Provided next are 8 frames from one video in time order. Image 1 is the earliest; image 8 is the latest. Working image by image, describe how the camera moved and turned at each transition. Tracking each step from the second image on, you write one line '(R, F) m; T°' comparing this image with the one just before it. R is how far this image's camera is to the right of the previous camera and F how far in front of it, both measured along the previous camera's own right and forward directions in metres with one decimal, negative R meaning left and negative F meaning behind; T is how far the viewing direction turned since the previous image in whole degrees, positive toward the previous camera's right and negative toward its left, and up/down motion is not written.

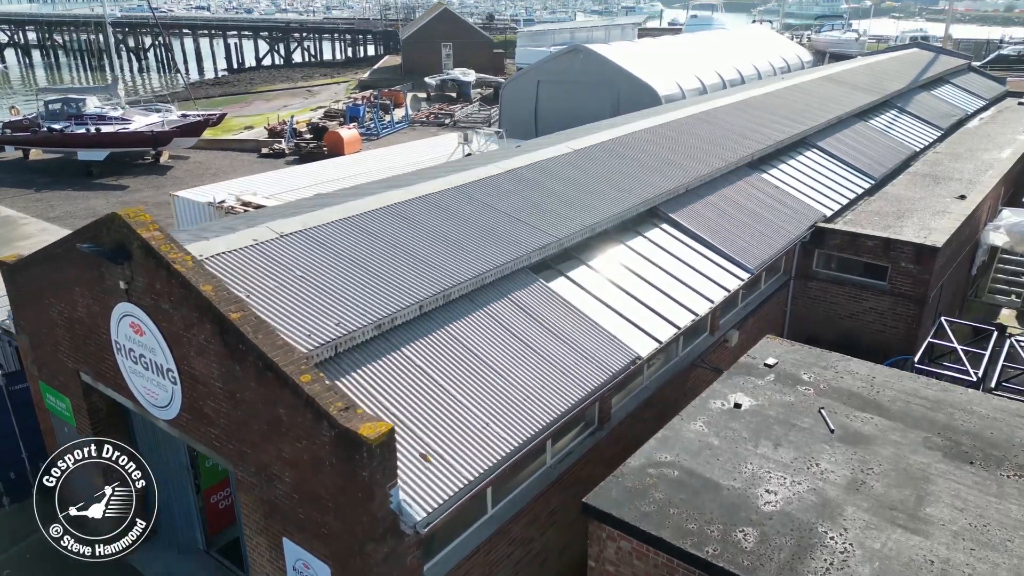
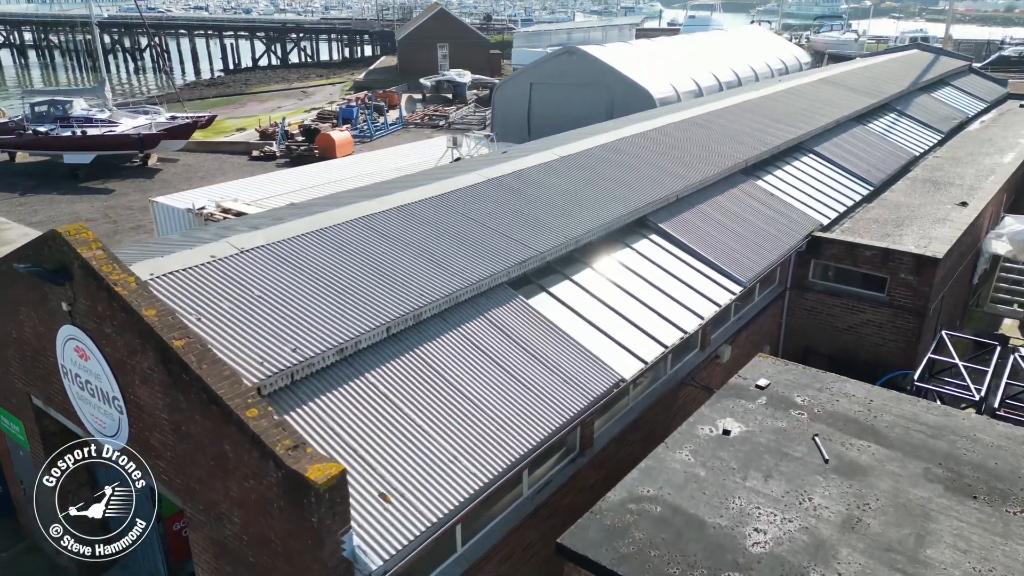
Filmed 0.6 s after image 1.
(+0.2, +0.5) m; 0°
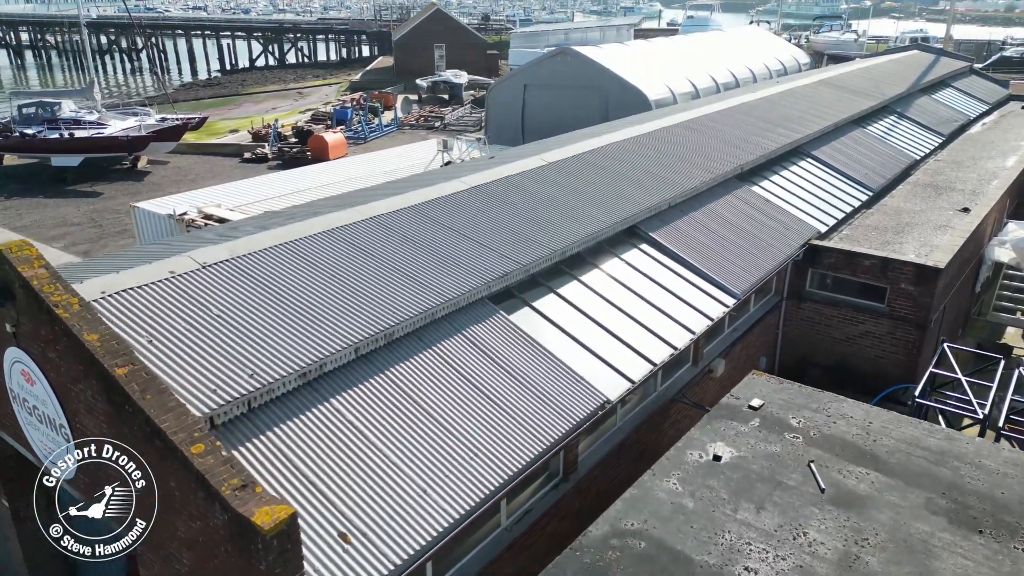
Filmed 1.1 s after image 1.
(+0.2, +0.5) m; 0°
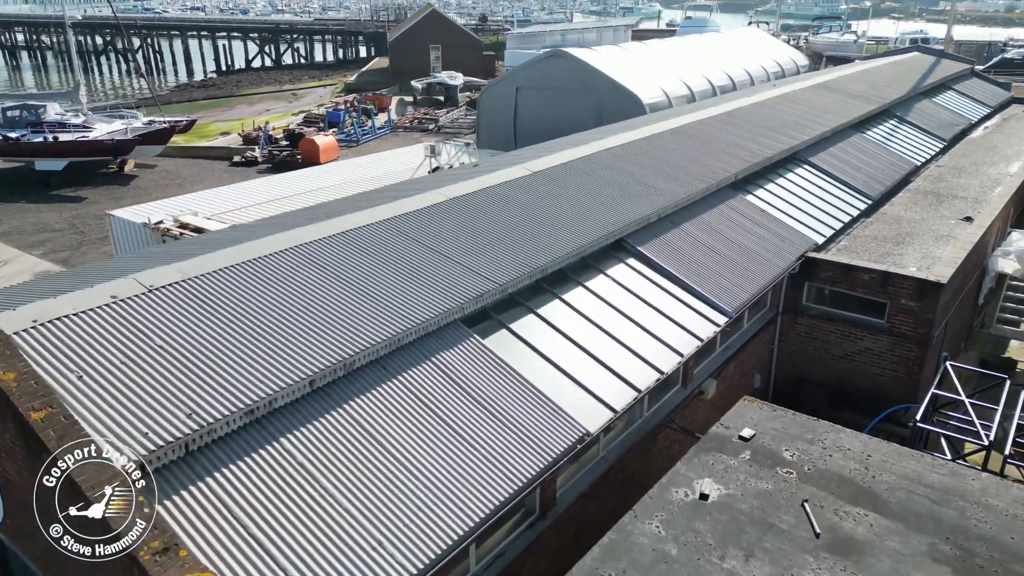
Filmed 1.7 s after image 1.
(+0.2, +0.6) m; 0°
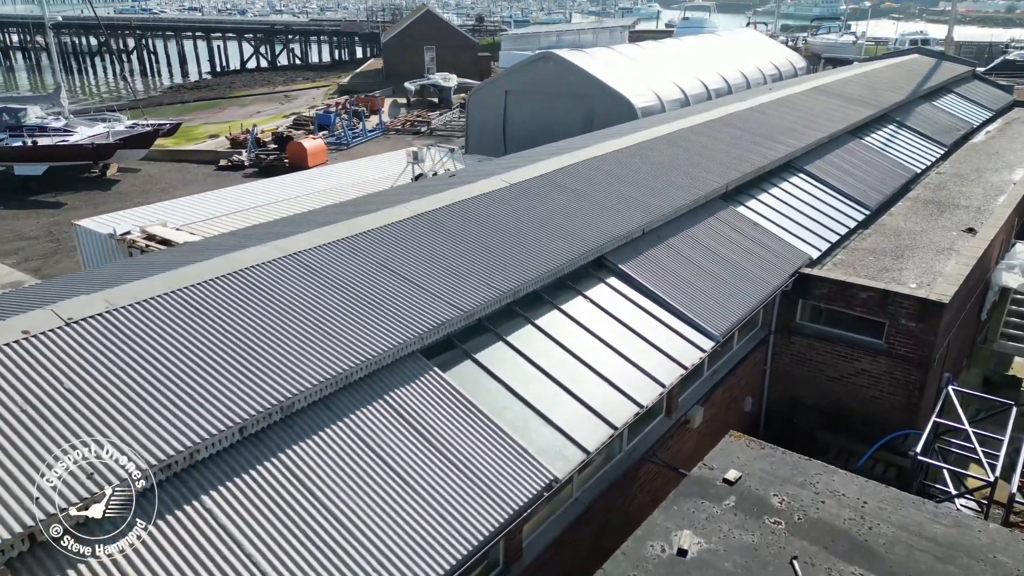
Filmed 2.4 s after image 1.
(+0.3, +0.7) m; 0°
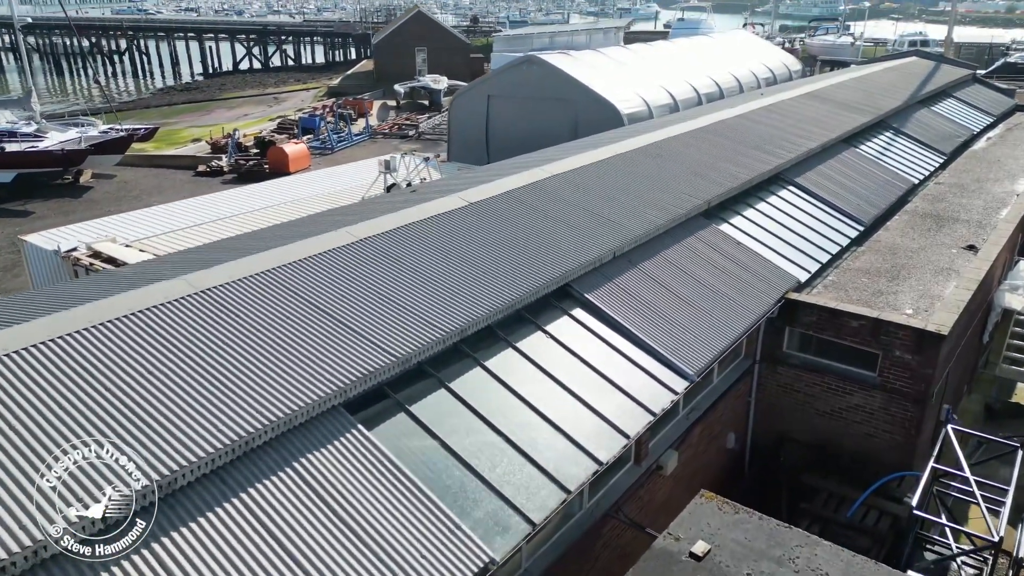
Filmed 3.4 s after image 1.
(+0.4, +1.0) m; 0°
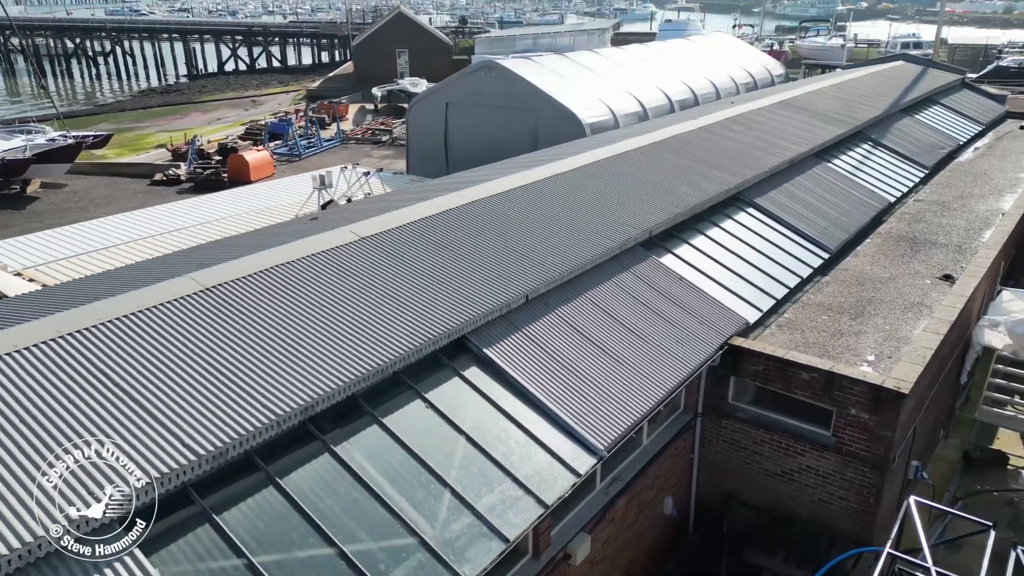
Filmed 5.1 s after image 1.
(+0.9, +1.4) m; 0°
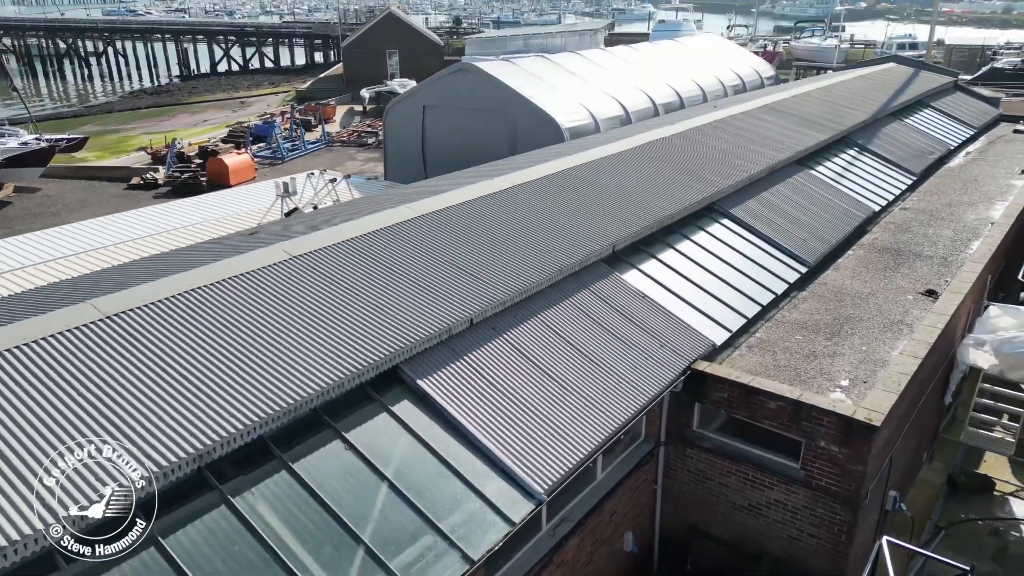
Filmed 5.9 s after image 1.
(+0.5, +0.7) m; 0°
